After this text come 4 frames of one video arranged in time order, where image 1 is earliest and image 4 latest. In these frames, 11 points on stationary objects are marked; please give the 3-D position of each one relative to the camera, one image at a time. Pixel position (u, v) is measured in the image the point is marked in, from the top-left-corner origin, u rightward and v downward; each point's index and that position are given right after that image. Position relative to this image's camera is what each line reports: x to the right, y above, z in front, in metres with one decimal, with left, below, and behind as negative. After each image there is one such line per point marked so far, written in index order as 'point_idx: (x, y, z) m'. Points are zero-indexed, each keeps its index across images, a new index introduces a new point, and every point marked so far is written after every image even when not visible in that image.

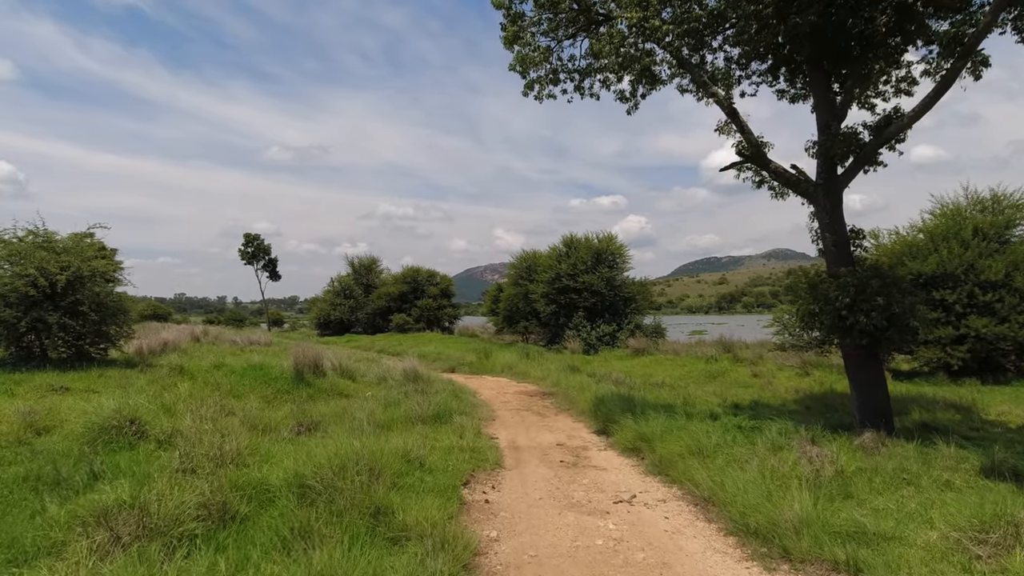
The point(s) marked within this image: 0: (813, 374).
0: (+10.1, -2.9, +17.7) m
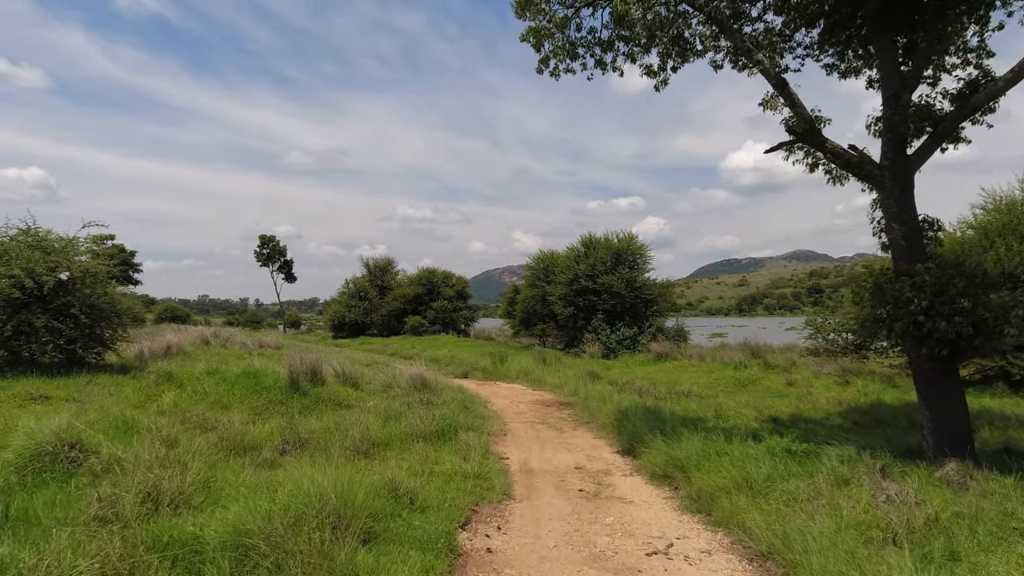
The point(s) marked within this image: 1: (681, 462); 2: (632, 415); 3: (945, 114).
0: (+10.5, -2.9, +16.3) m
1: (+2.2, -2.3, +6.9) m
2: (+2.3, -2.4, +10.1) m
3: (+5.3, +2.1, +6.5) m
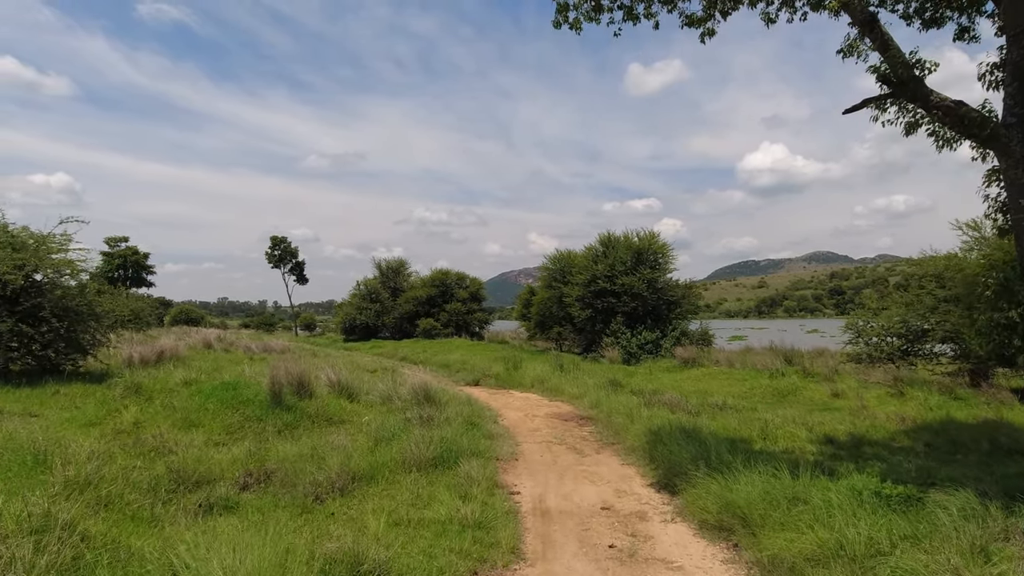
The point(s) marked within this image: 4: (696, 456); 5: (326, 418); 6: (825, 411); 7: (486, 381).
0: (+10.9, -2.9, +14.5) m
1: (+2.3, -2.2, +5.3) m
2: (+2.5, -2.4, +8.6) m
3: (+5.4, +2.2, +4.9) m
4: (+2.5, -2.3, +7.3) m
5: (-3.3, -2.3, +9.5) m
6: (+7.8, -3.1, +13.4) m
7: (-0.9, -3.2, +18.4) m
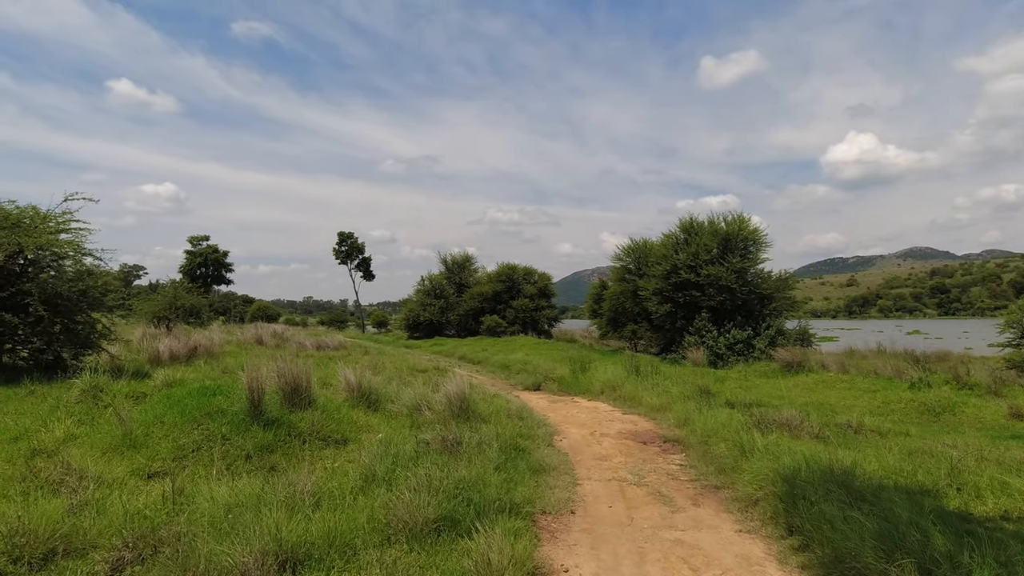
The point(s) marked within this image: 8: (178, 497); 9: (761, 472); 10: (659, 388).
0: (+12.2, -2.5, +10.1) m
1: (+2.4, -1.9, +2.2) m
2: (+3.1, -2.1, +5.4) m
3: (+5.4, +2.5, +1.4) m
4: (+2.9, -2.0, +4.2) m
5: (-2.6, -2.0, +7.1) m
6: (+9.0, -2.7, +9.4) m
7: (+1.0, -2.9, +15.6) m
8: (-3.0, -1.9, +4.8) m
9: (+3.0, -2.2, +6.4) m
10: (+3.6, -2.5, +13.0) m
